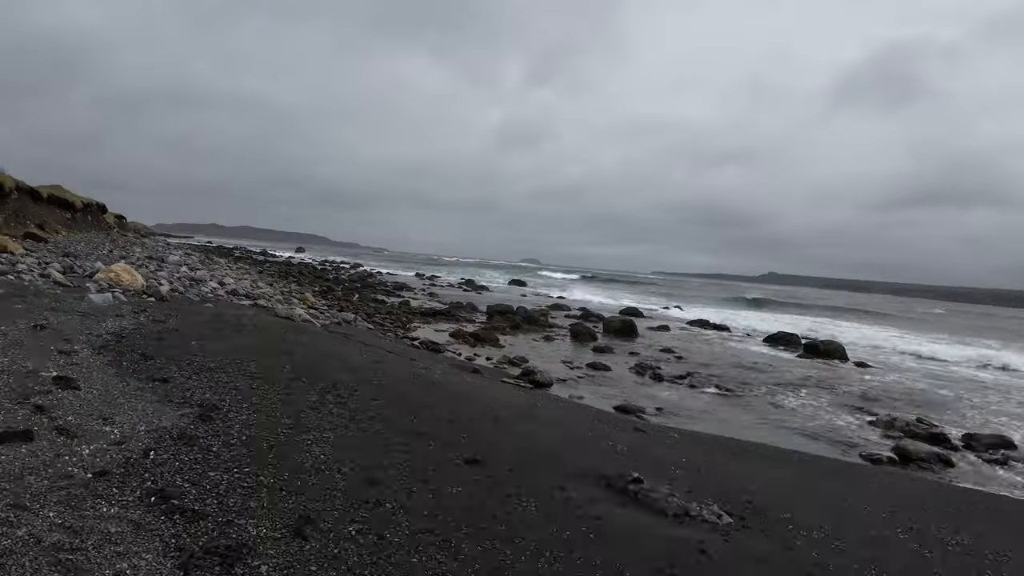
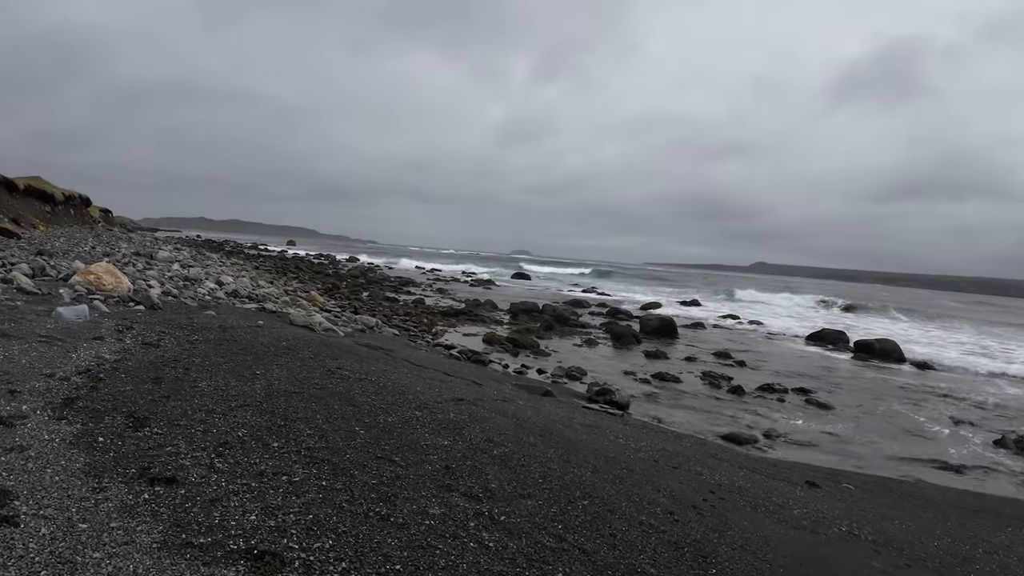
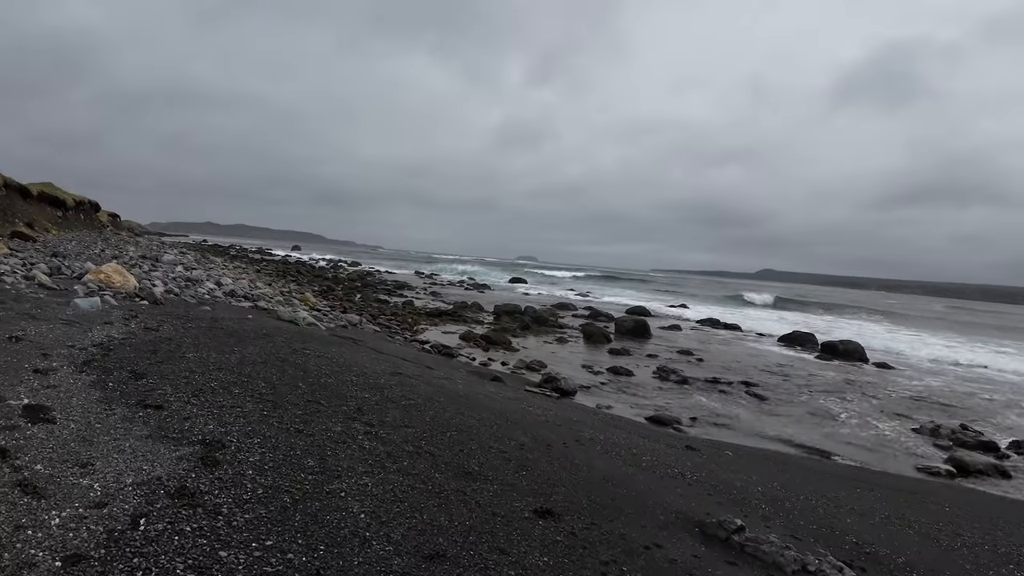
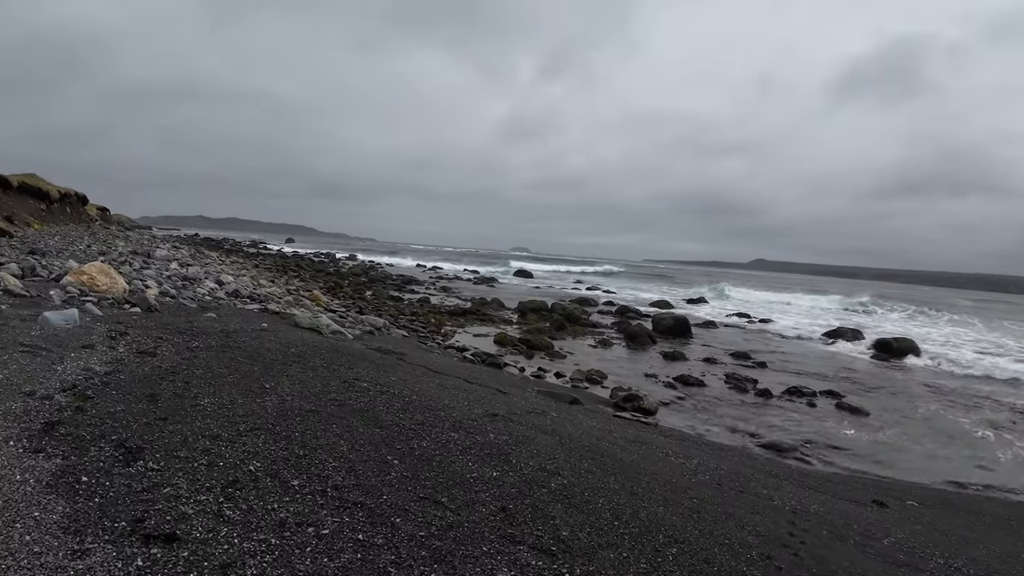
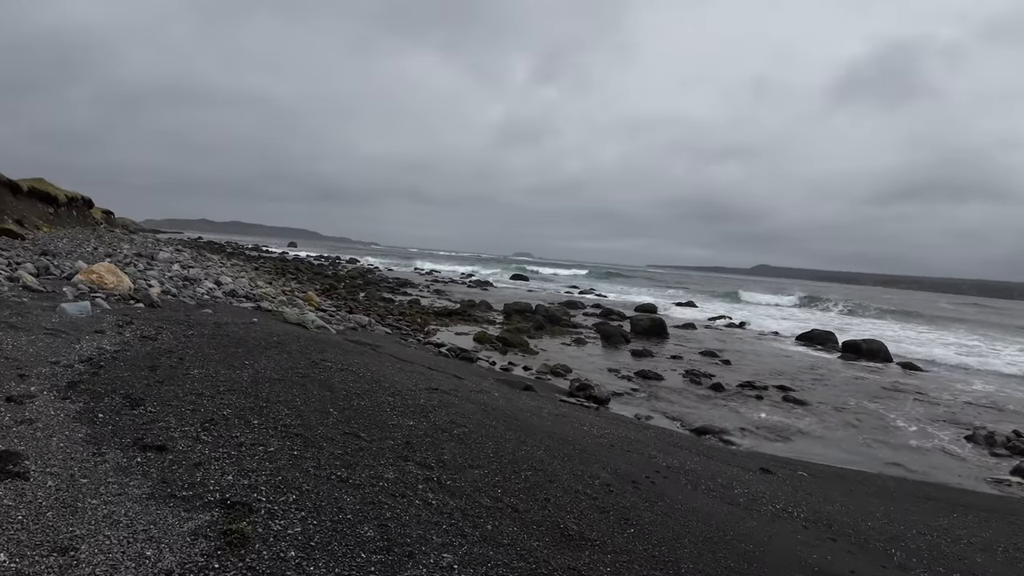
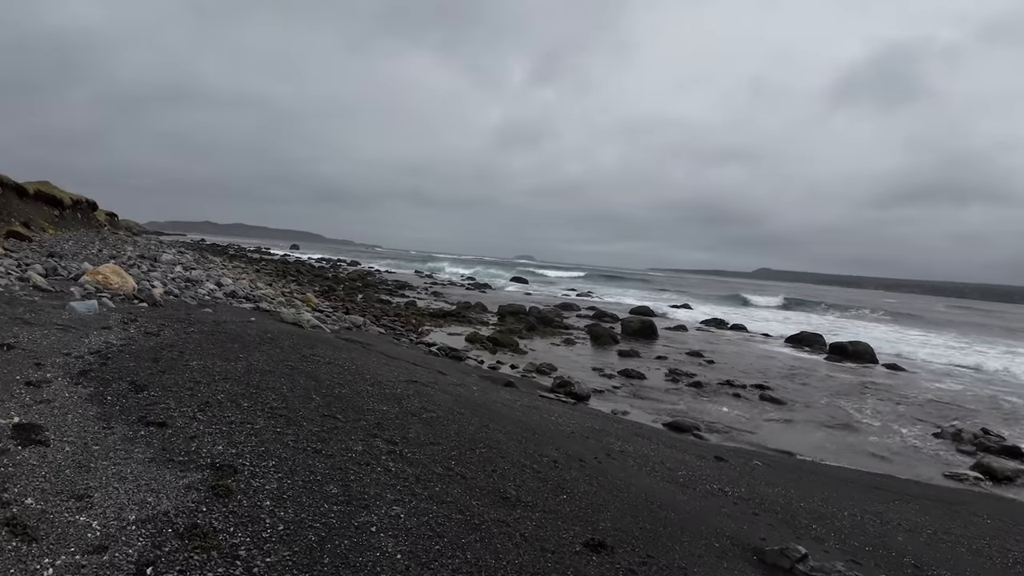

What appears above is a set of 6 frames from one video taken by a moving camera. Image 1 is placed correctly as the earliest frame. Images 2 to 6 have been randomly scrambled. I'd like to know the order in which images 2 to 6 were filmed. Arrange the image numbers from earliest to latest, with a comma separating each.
3, 6, 5, 2, 4
